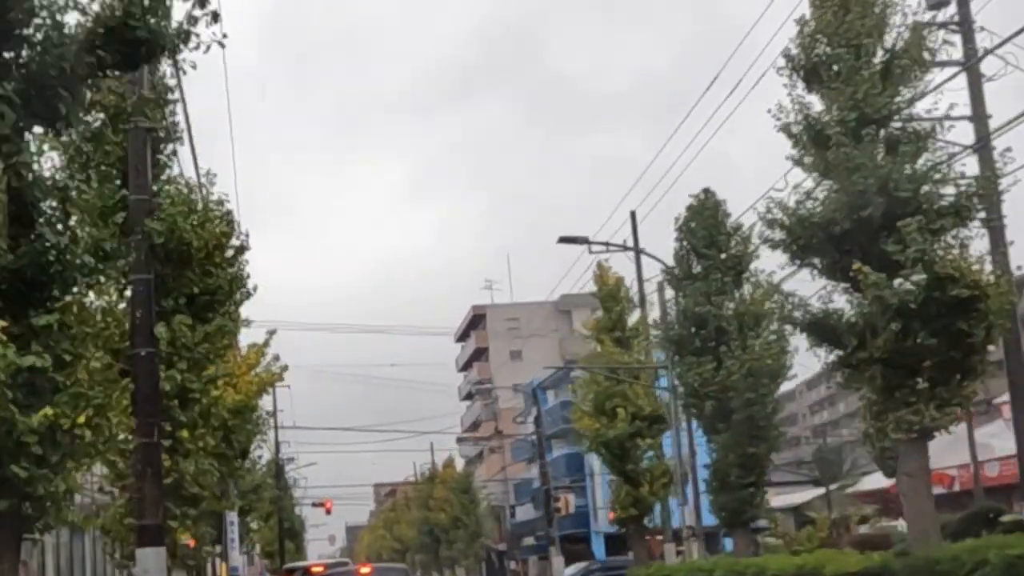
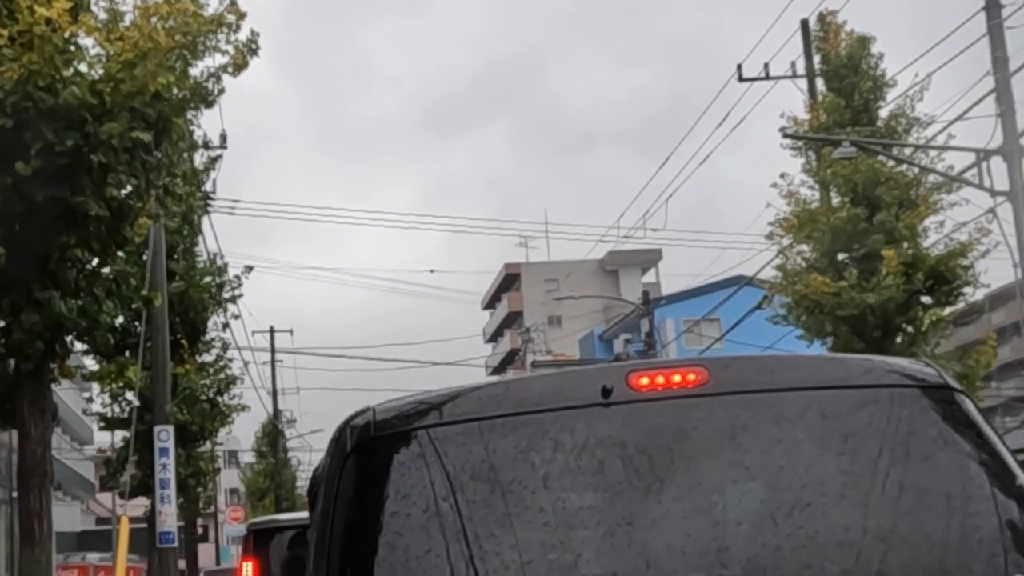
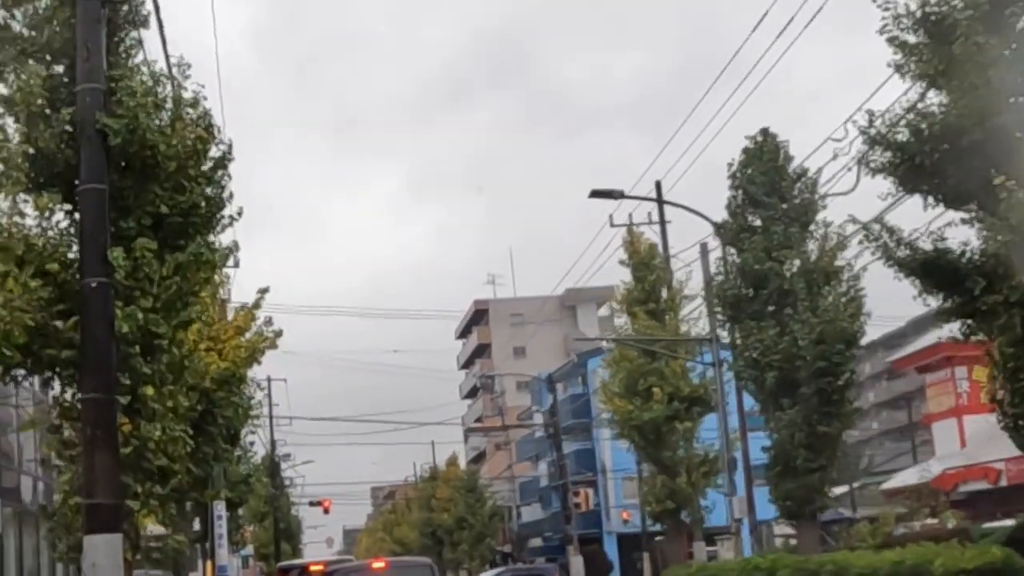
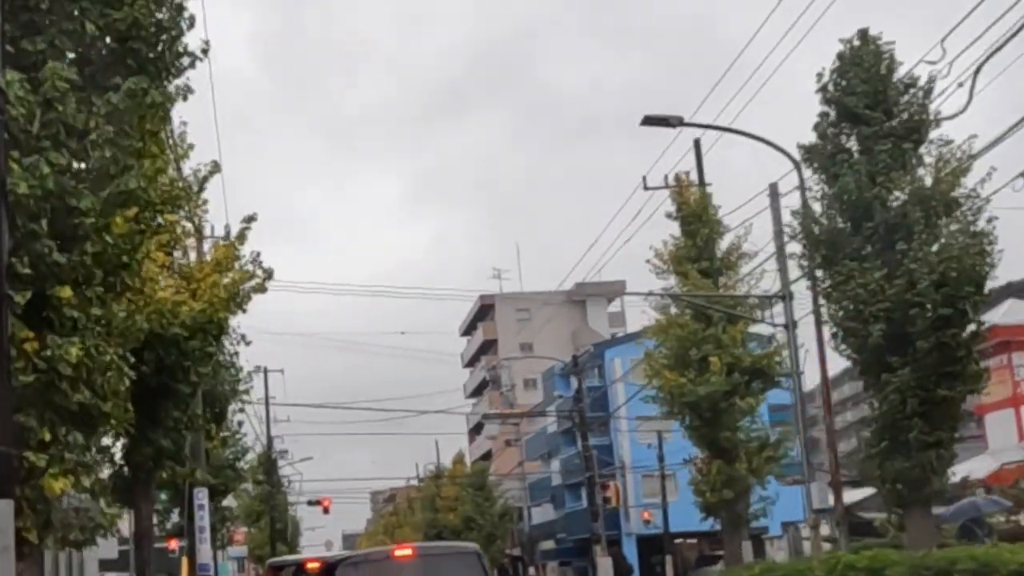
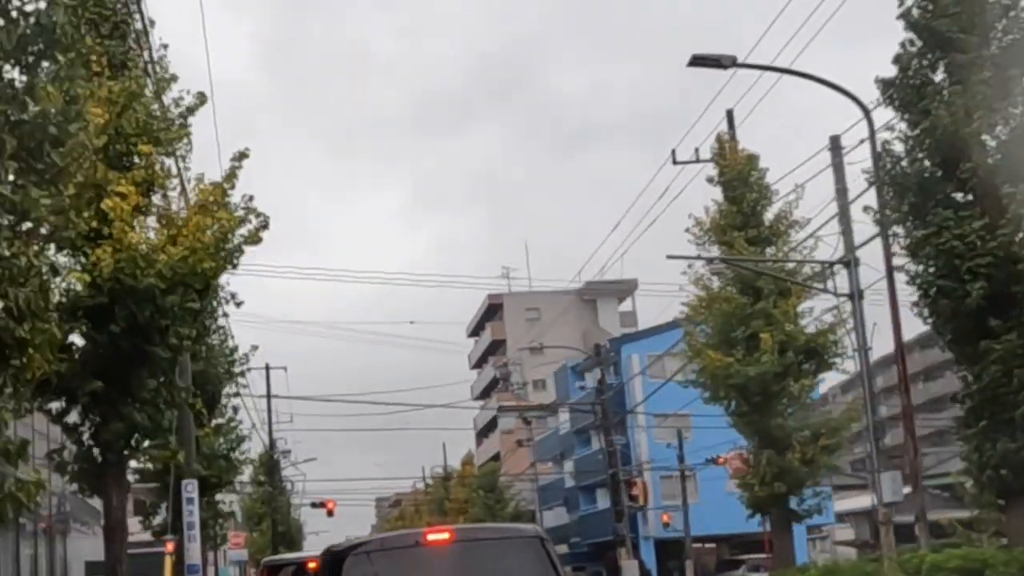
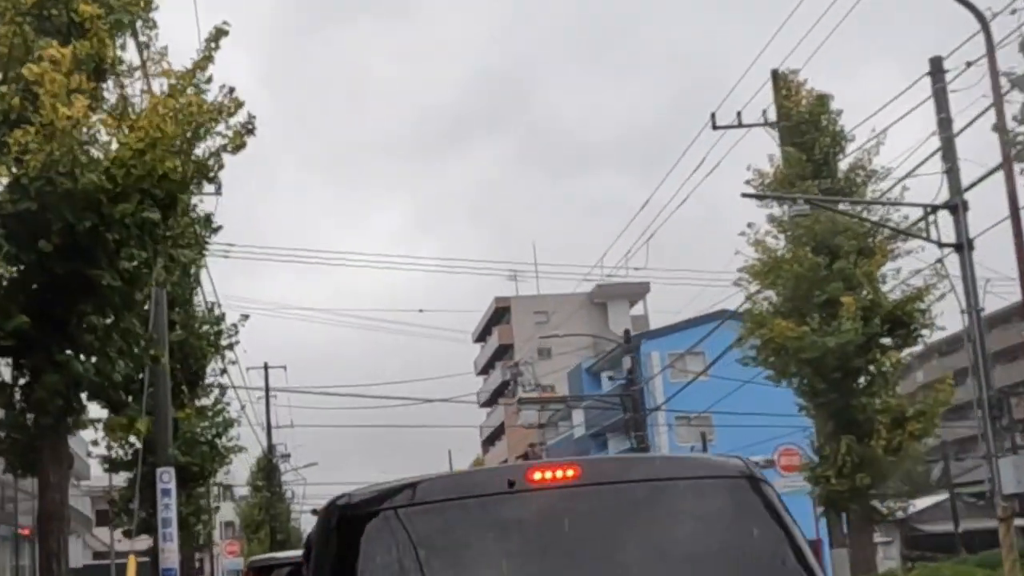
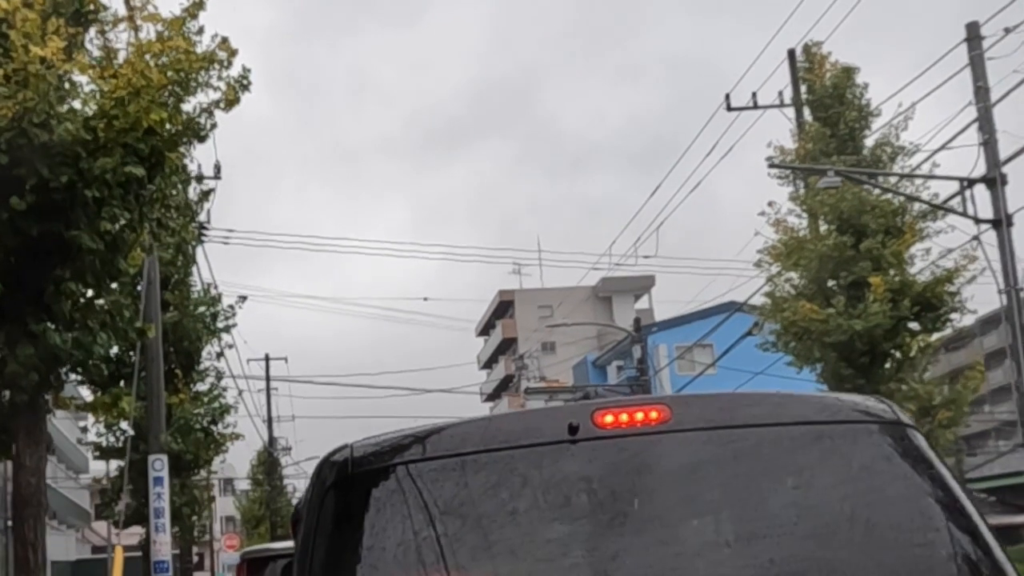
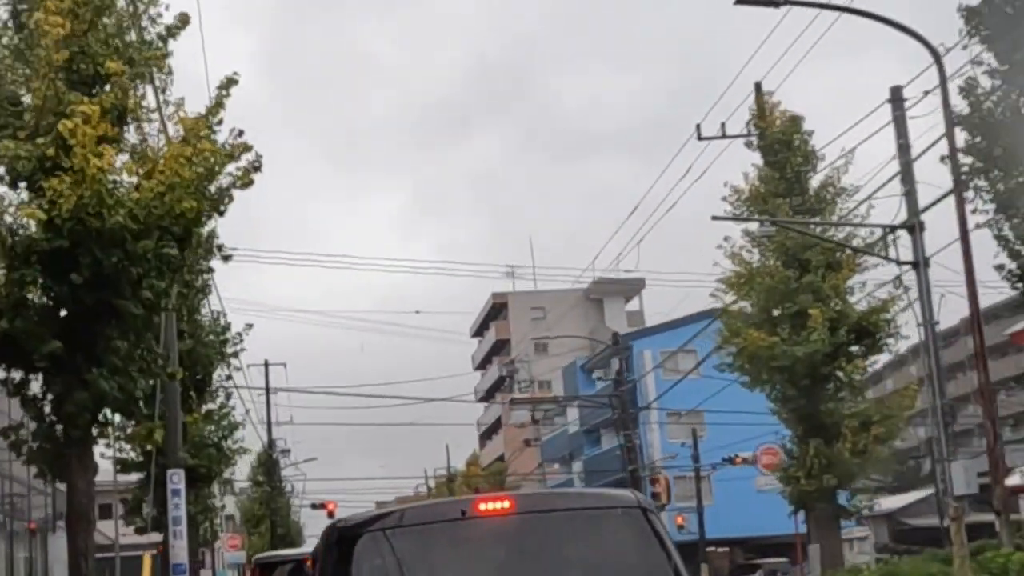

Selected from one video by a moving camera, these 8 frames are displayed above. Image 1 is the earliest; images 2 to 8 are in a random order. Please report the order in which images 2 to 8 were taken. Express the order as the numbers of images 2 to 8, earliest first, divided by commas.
3, 4, 5, 8, 6, 7, 2
